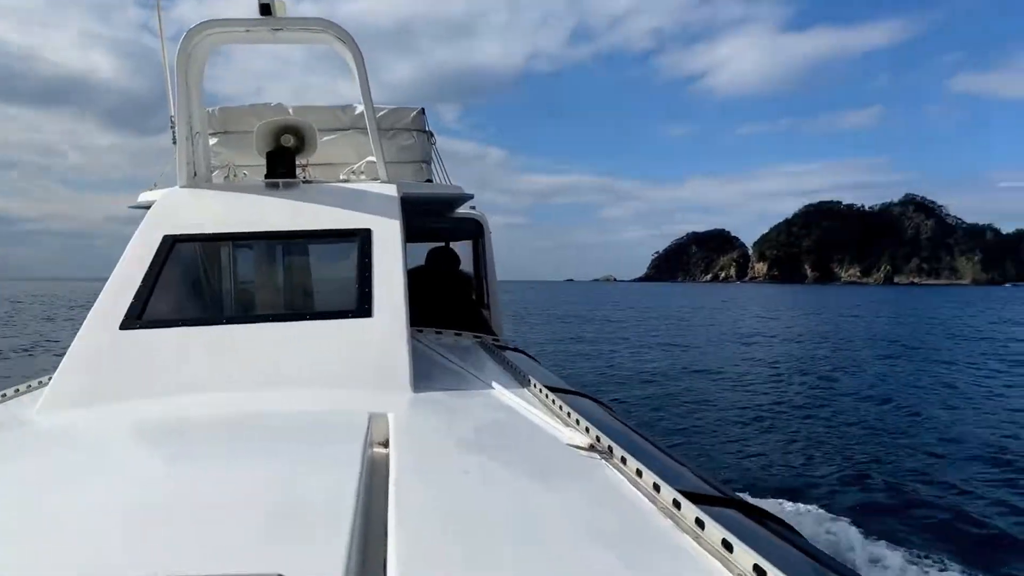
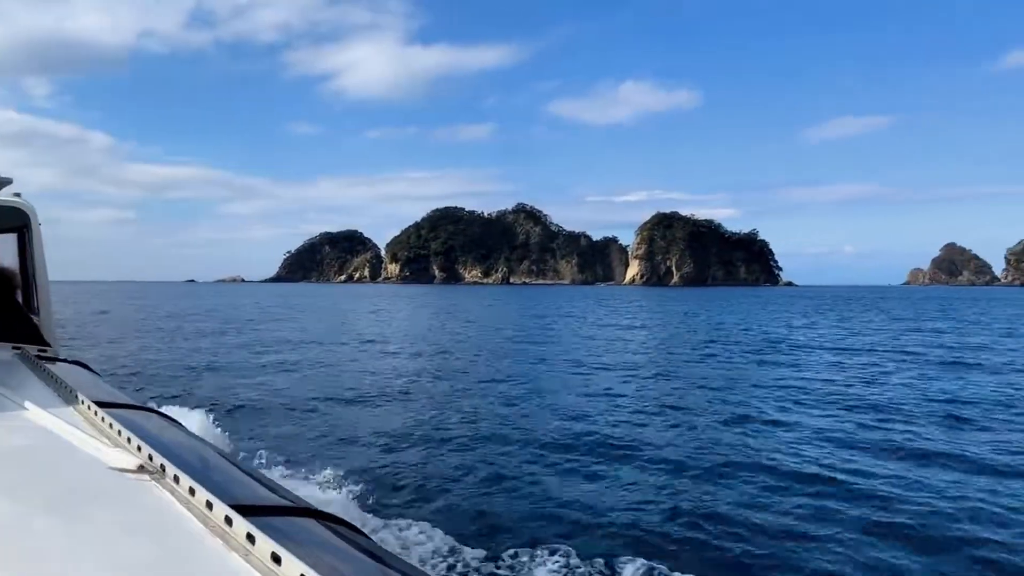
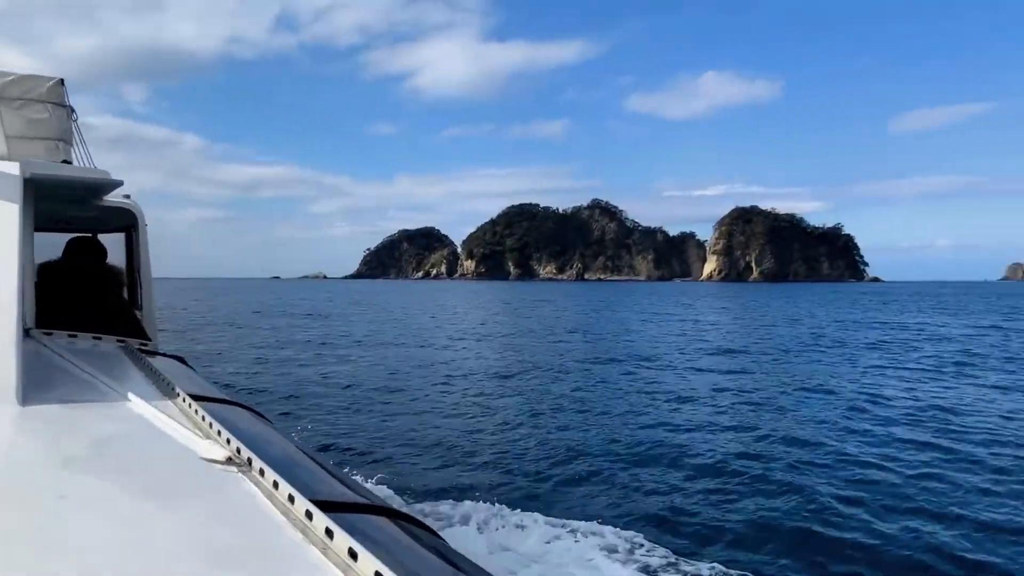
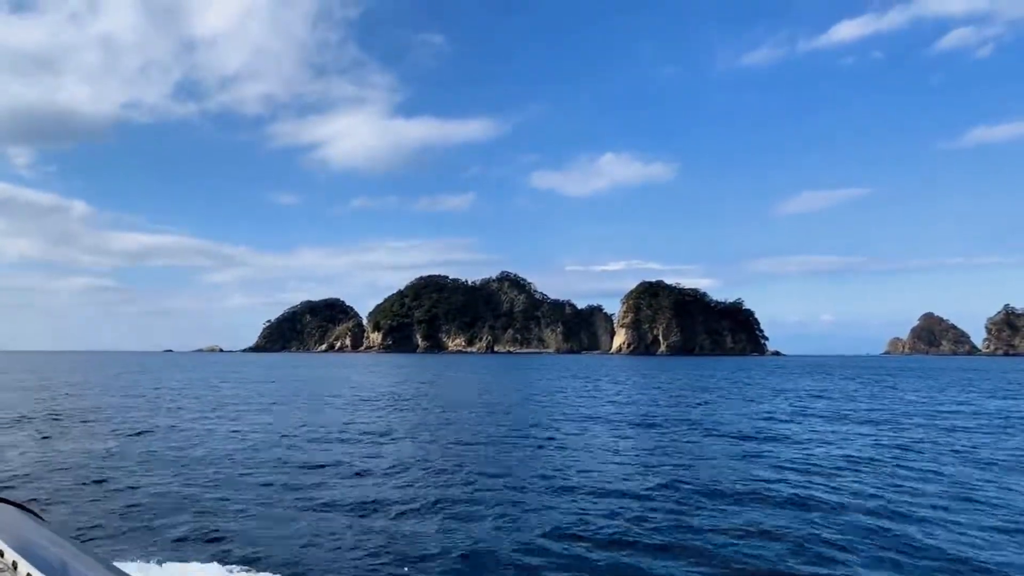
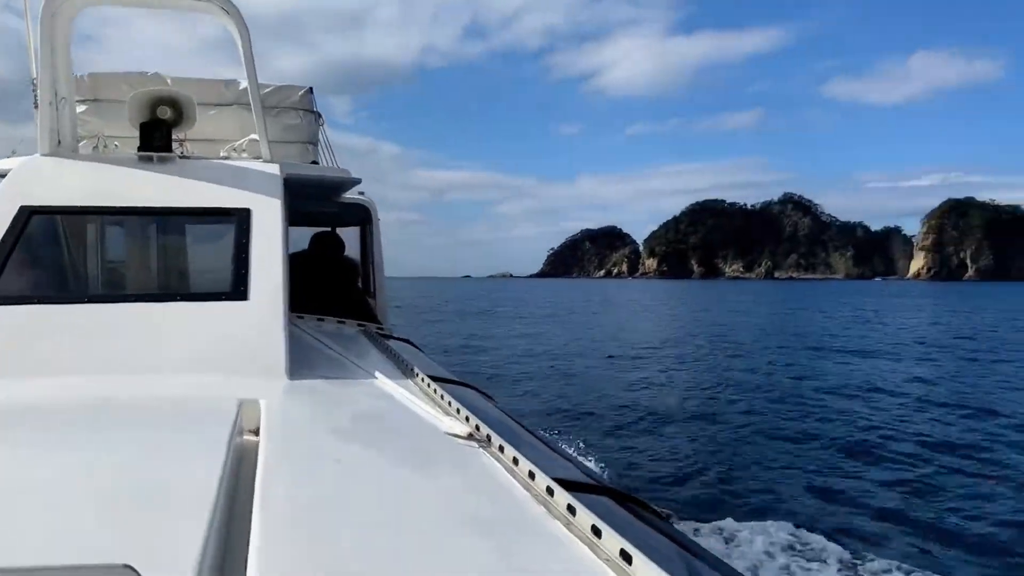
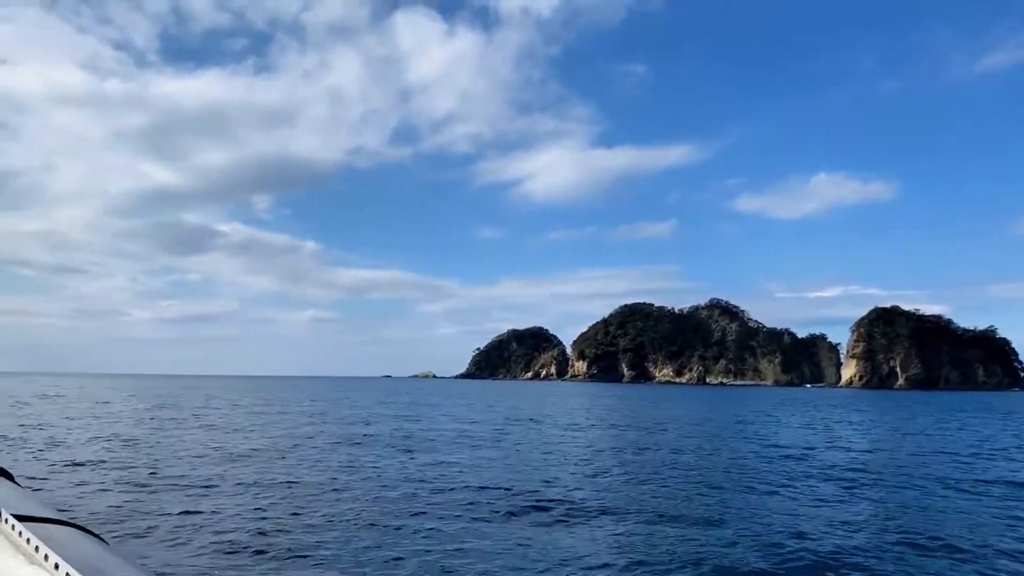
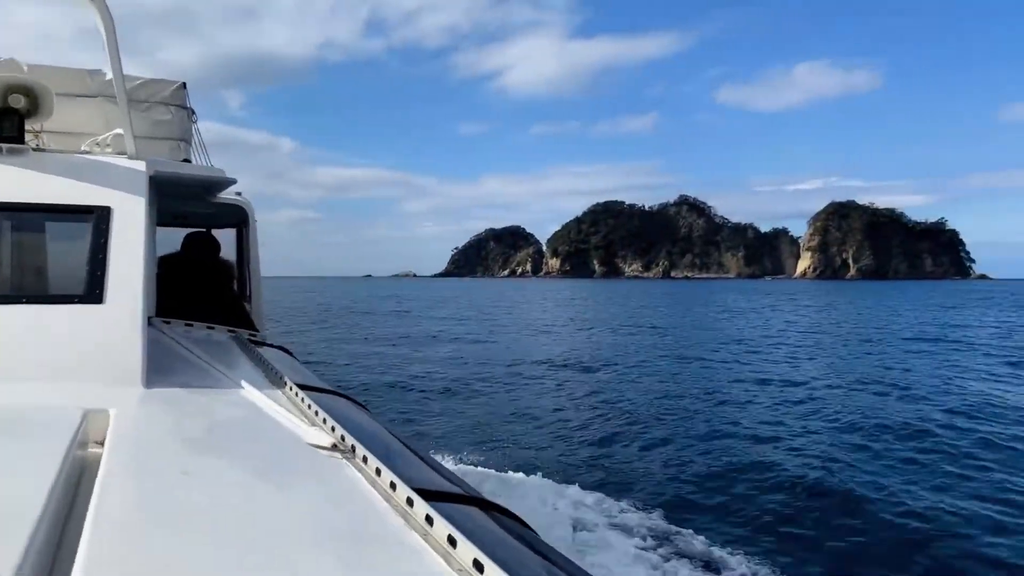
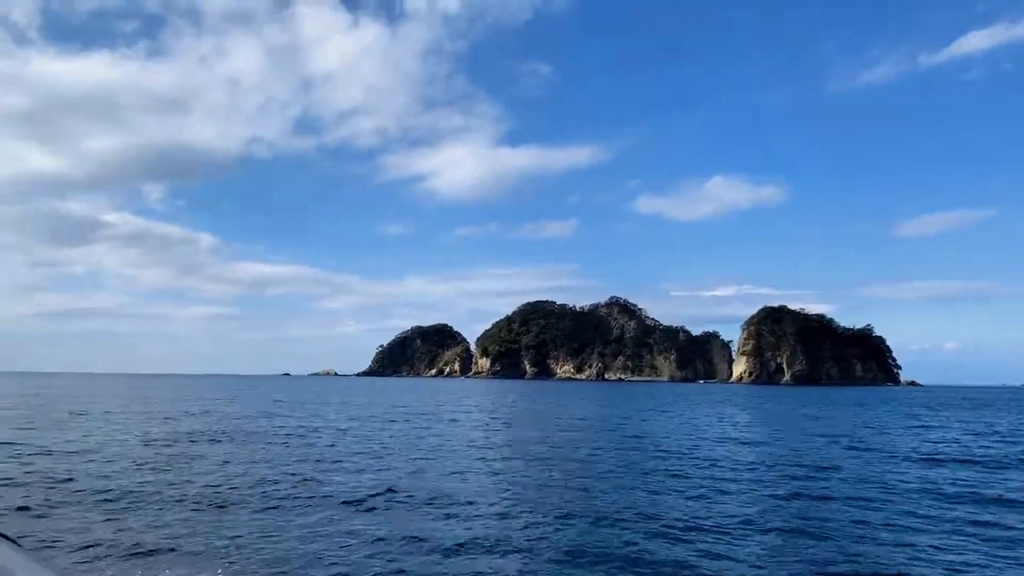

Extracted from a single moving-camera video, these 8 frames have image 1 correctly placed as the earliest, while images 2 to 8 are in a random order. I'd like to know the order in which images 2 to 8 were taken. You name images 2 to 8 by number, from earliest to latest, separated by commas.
5, 7, 3, 2, 4, 8, 6
